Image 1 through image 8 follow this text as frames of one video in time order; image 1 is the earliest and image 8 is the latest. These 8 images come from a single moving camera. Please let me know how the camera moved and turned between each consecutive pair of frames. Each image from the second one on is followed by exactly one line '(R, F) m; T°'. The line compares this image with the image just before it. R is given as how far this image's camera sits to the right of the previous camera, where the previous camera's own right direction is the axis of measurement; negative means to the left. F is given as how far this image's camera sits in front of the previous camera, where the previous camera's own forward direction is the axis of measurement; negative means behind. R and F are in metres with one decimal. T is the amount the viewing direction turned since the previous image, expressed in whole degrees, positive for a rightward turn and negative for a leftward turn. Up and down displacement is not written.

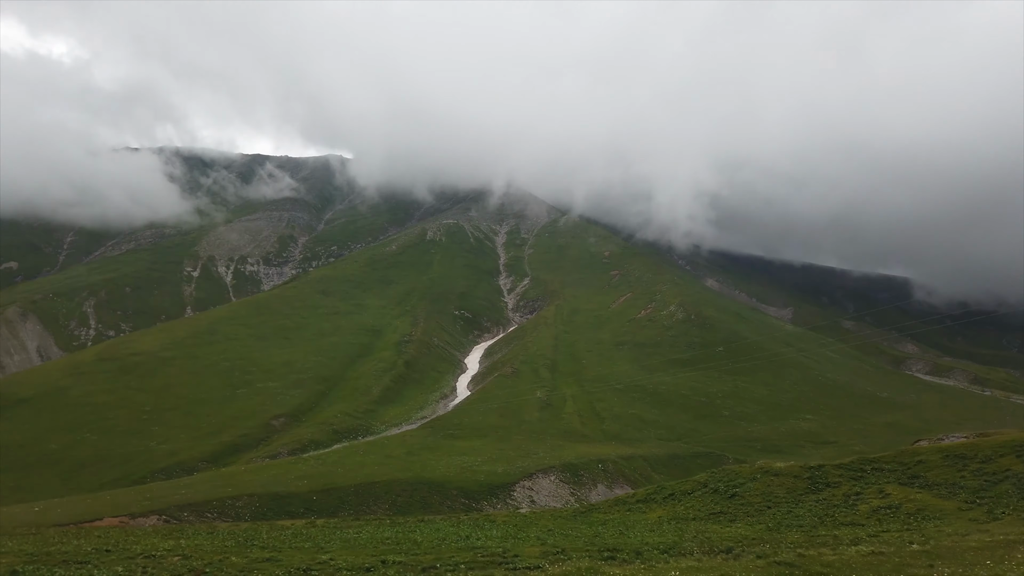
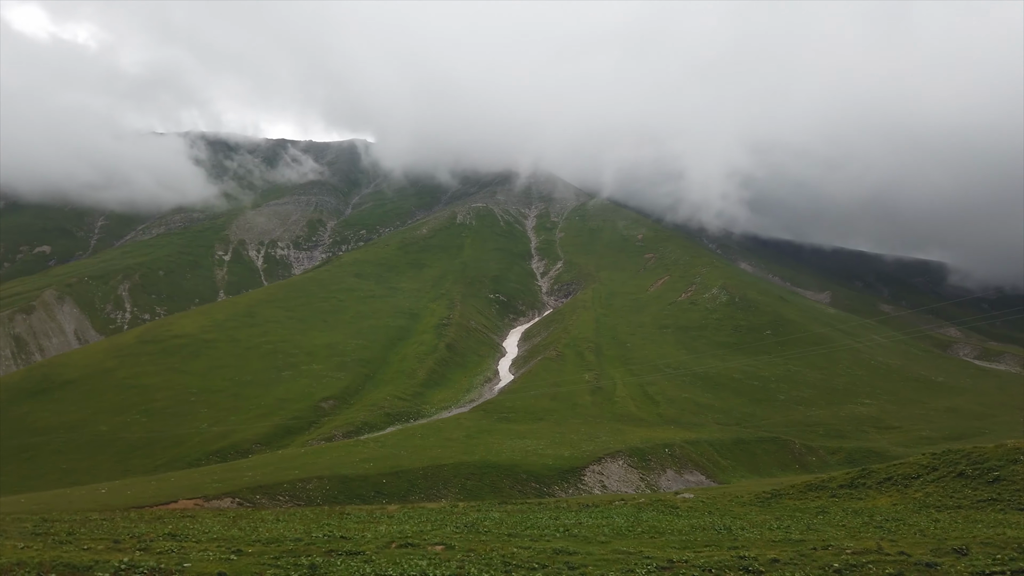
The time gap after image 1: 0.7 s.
(-5.2, +3.0) m; -1°
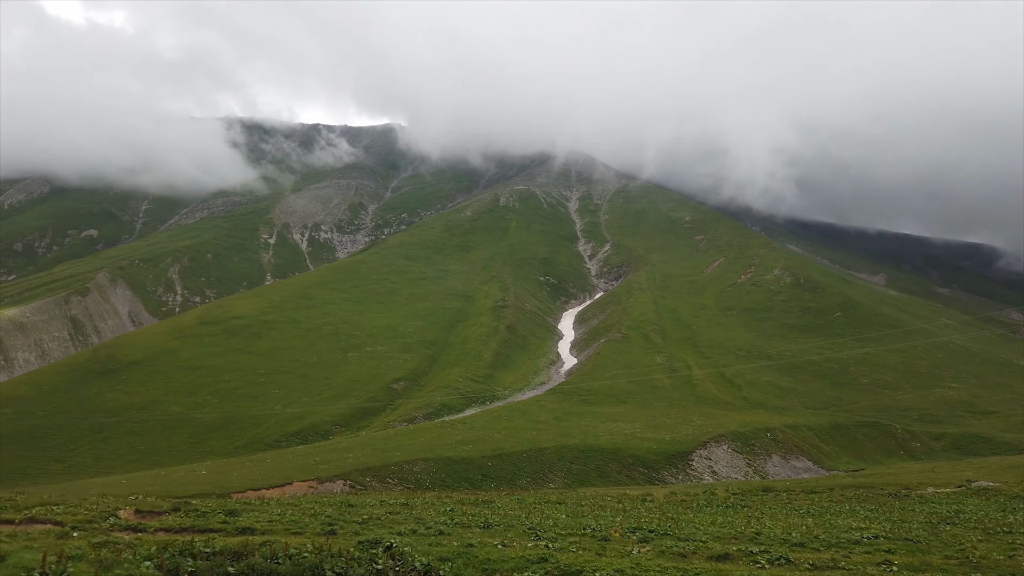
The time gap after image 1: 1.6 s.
(-7.3, +3.6) m; -2°
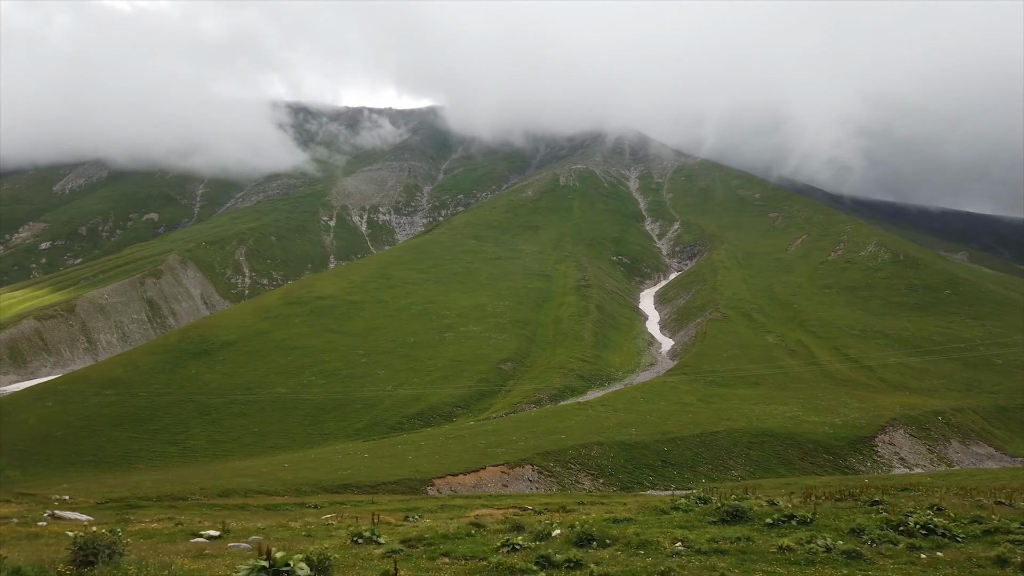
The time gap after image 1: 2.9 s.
(-11.4, +5.4) m; -2°
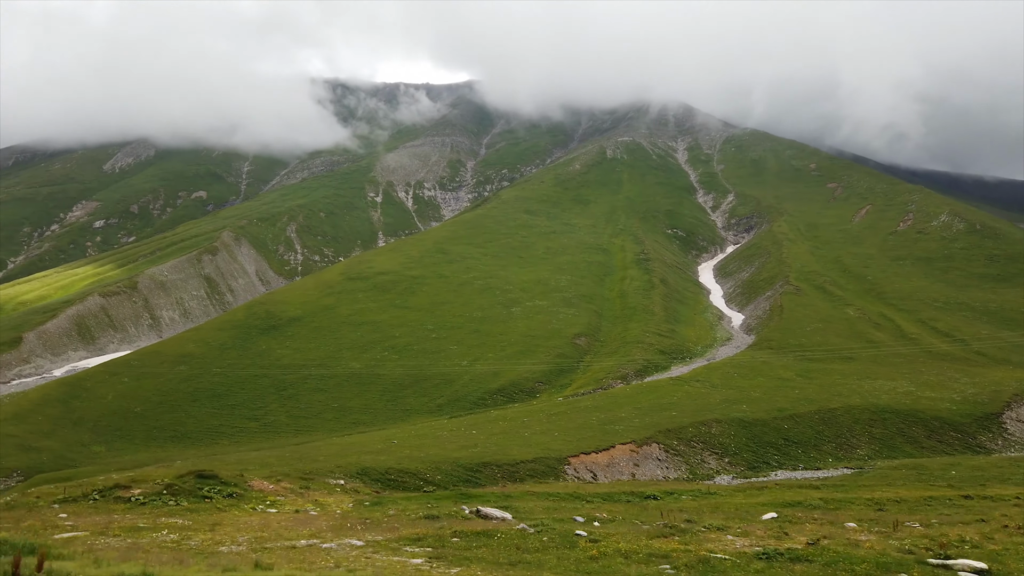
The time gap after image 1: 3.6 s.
(-5.7, +2.6) m; -2°
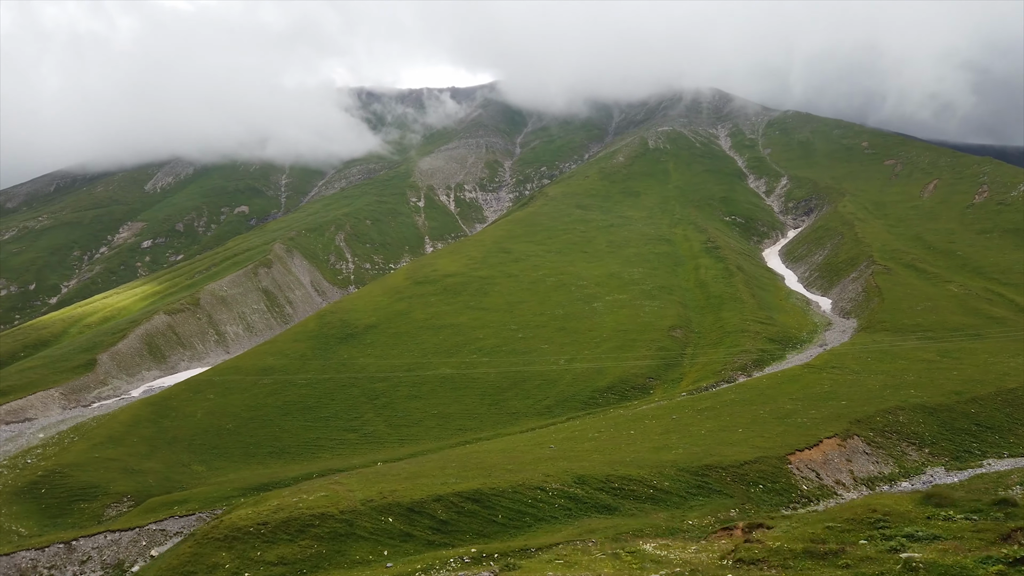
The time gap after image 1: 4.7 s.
(-8.5, +3.9) m; -2°
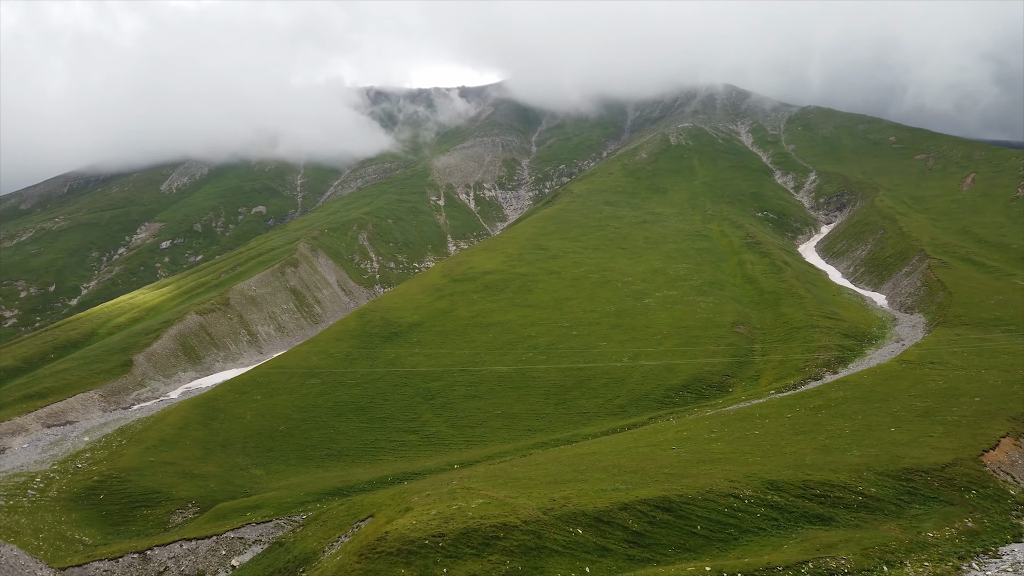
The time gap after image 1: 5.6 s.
(-6.9, +3.3) m; 0°
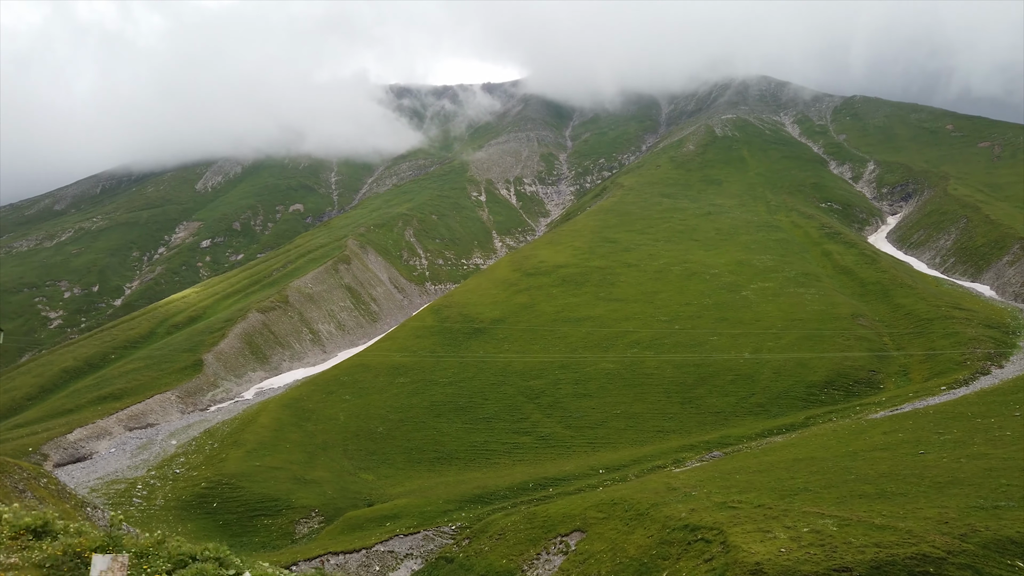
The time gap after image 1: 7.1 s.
(-10.8, +5.4) m; -1°
